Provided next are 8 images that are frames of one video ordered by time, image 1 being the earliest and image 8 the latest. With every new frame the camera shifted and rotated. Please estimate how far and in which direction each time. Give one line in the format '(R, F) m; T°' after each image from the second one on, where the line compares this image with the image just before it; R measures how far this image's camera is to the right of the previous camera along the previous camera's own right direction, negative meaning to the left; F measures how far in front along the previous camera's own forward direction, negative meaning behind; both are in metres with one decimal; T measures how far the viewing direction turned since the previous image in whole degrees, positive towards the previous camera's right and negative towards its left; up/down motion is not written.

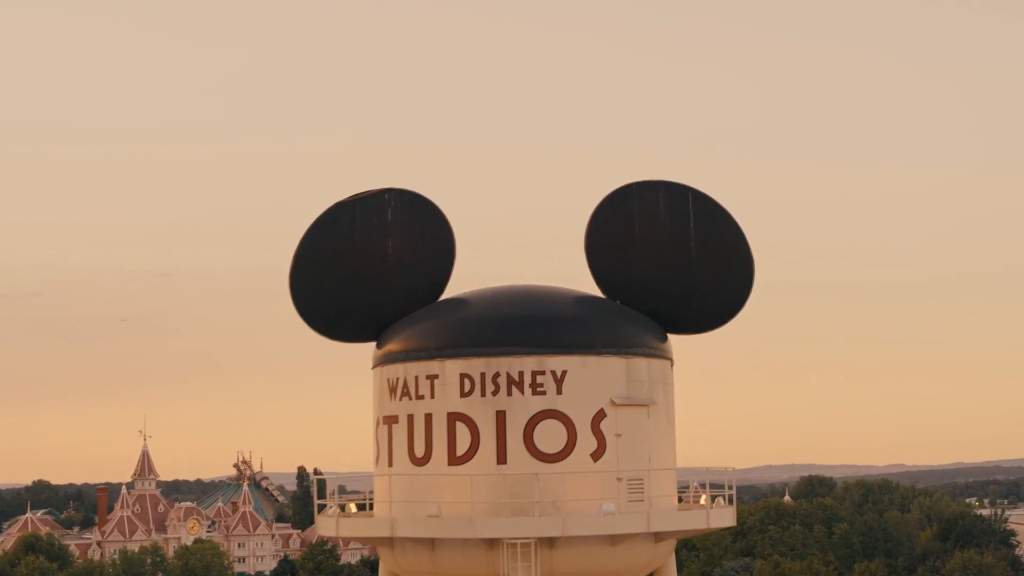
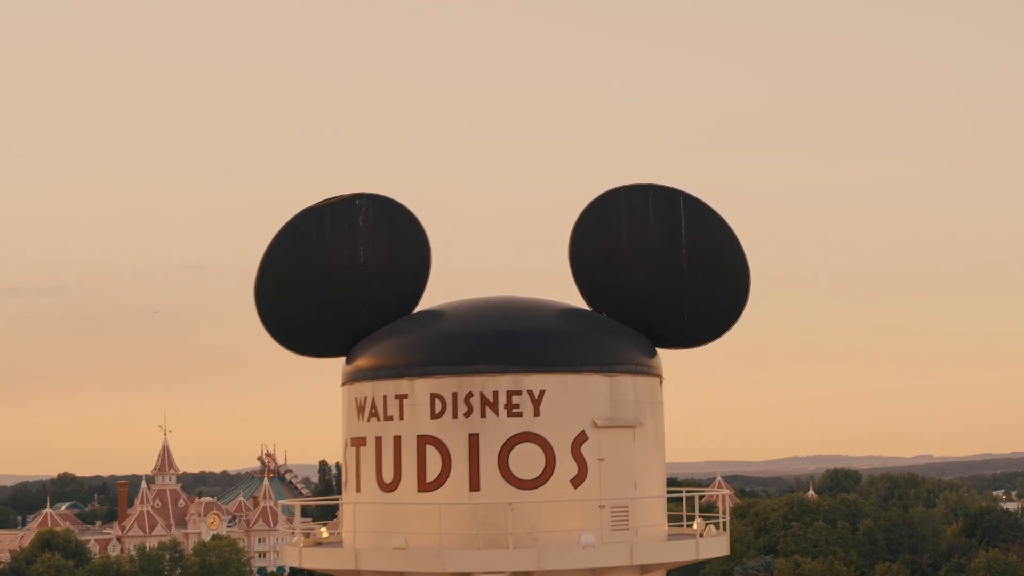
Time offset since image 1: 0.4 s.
(+0.3, +0.7) m; -1°
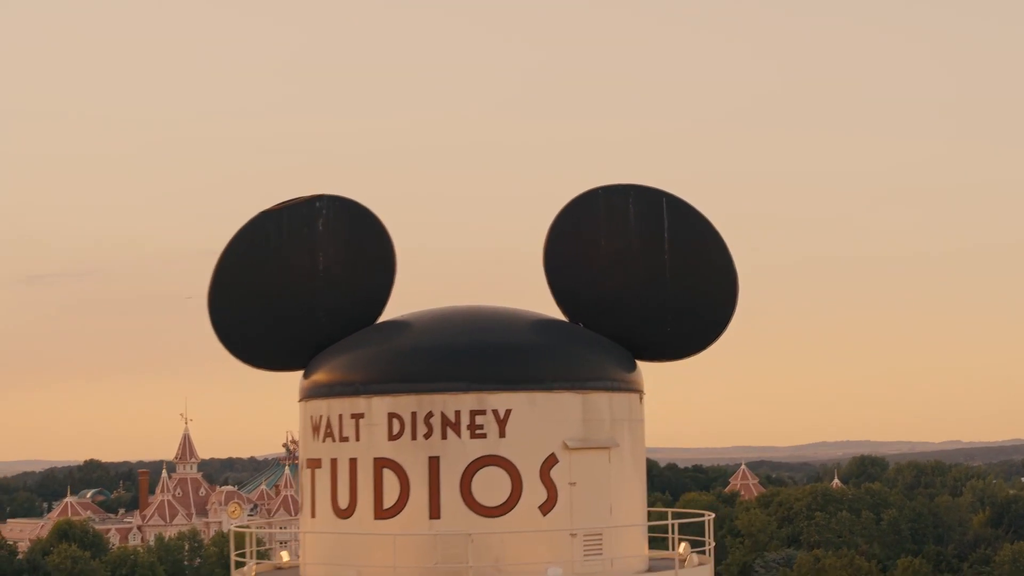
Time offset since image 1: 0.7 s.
(+0.3, +0.7) m; -1°
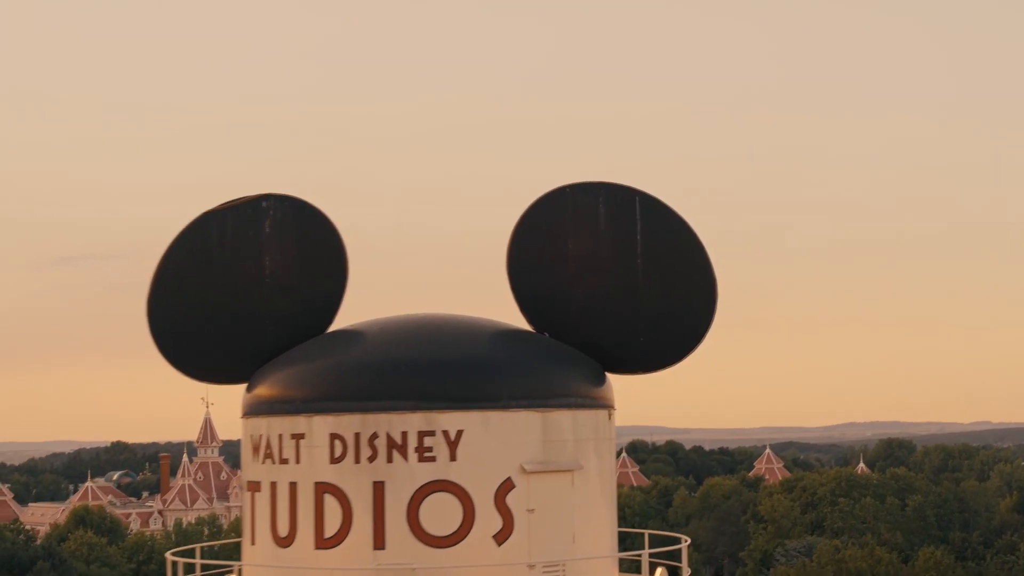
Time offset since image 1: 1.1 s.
(+0.3, +0.7) m; -1°
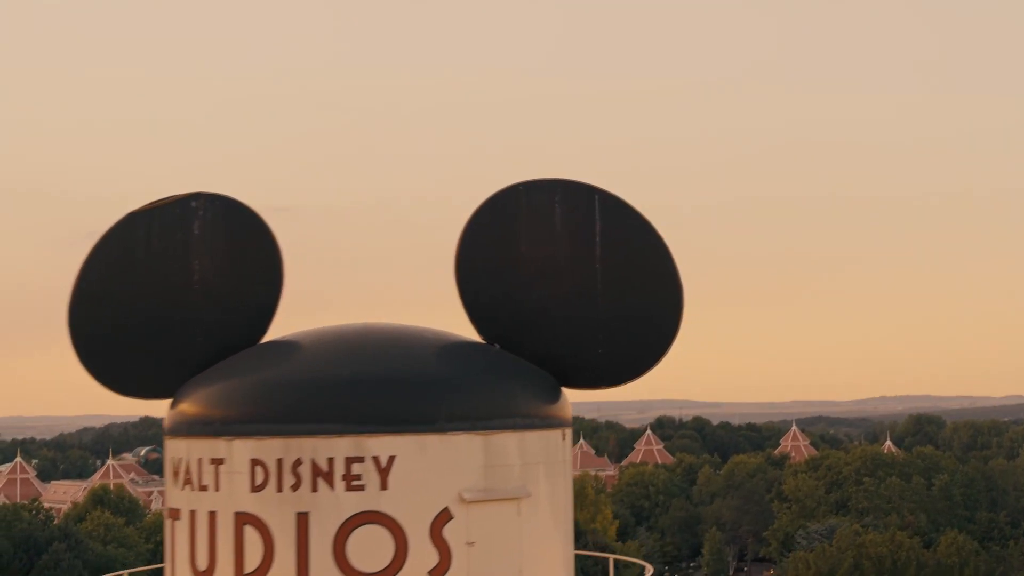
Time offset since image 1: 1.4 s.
(+0.4, +0.7) m; -1°
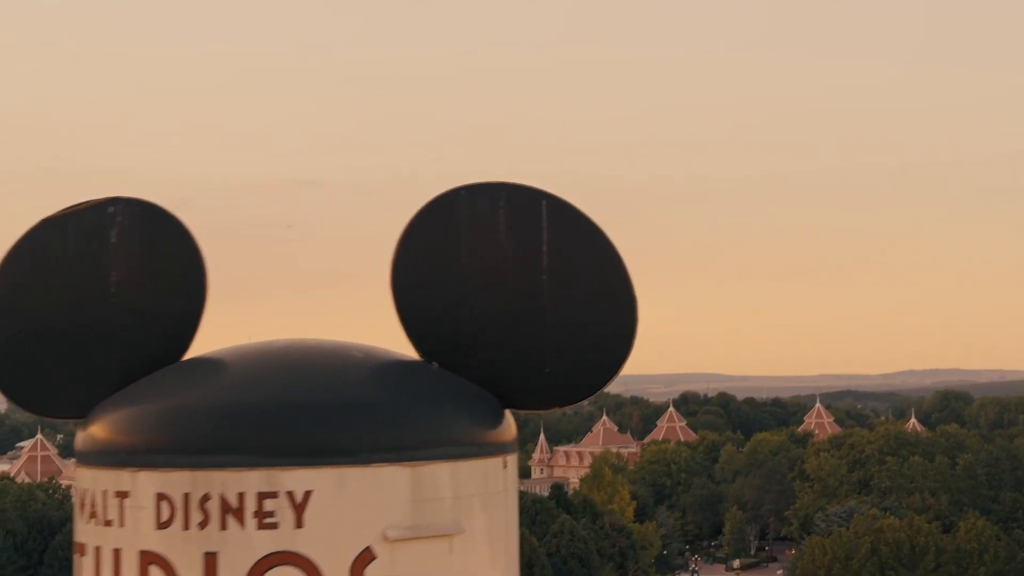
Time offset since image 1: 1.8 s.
(+0.4, +0.6) m; -1°
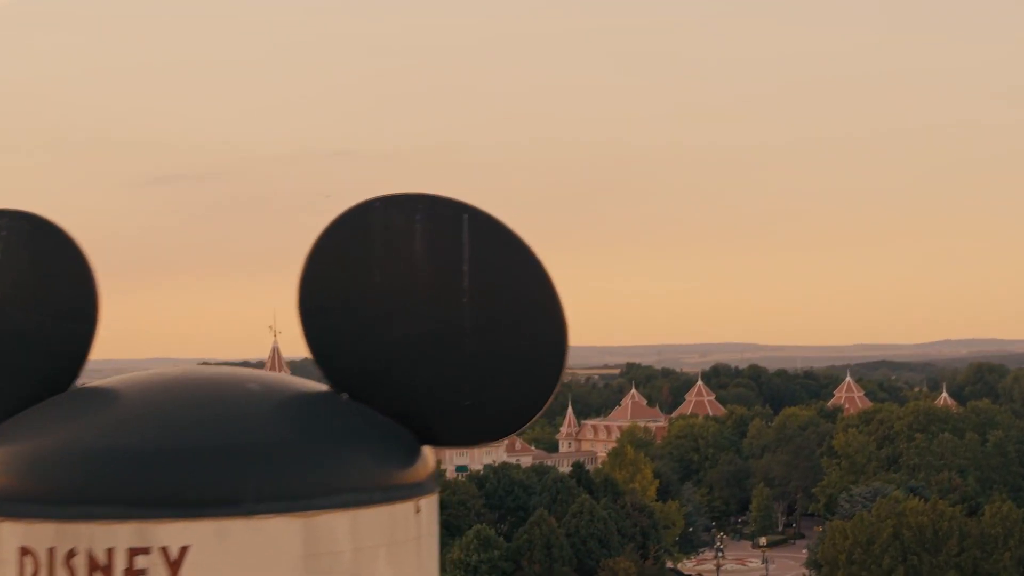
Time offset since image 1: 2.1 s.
(+0.4, +0.7) m; -1°
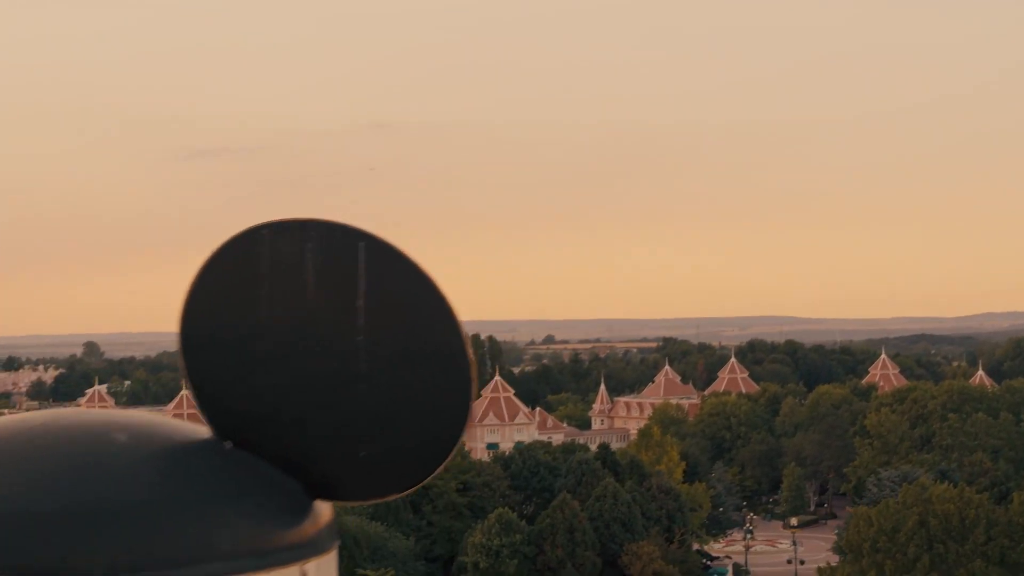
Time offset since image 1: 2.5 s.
(+0.5, +0.7) m; -1°
